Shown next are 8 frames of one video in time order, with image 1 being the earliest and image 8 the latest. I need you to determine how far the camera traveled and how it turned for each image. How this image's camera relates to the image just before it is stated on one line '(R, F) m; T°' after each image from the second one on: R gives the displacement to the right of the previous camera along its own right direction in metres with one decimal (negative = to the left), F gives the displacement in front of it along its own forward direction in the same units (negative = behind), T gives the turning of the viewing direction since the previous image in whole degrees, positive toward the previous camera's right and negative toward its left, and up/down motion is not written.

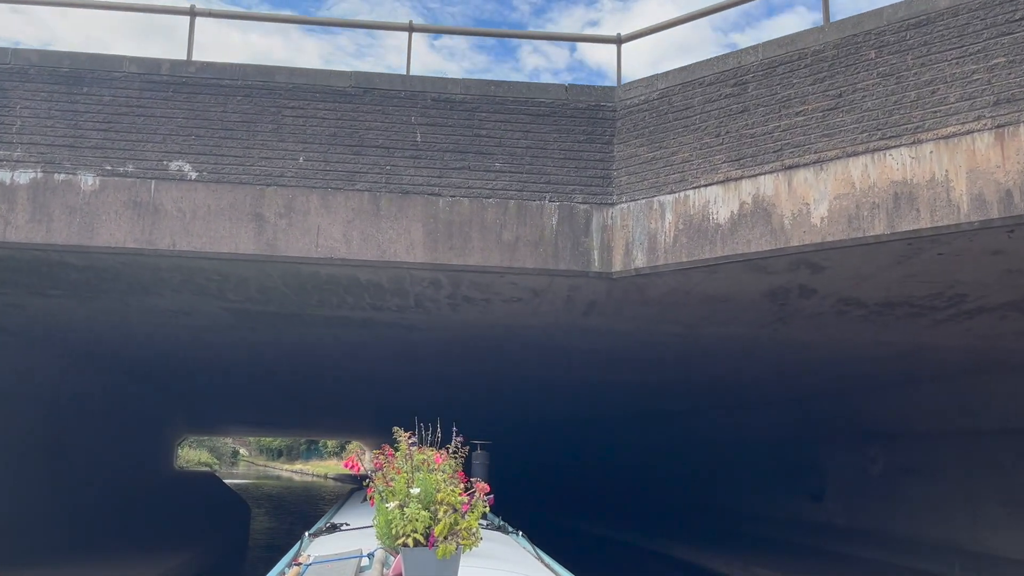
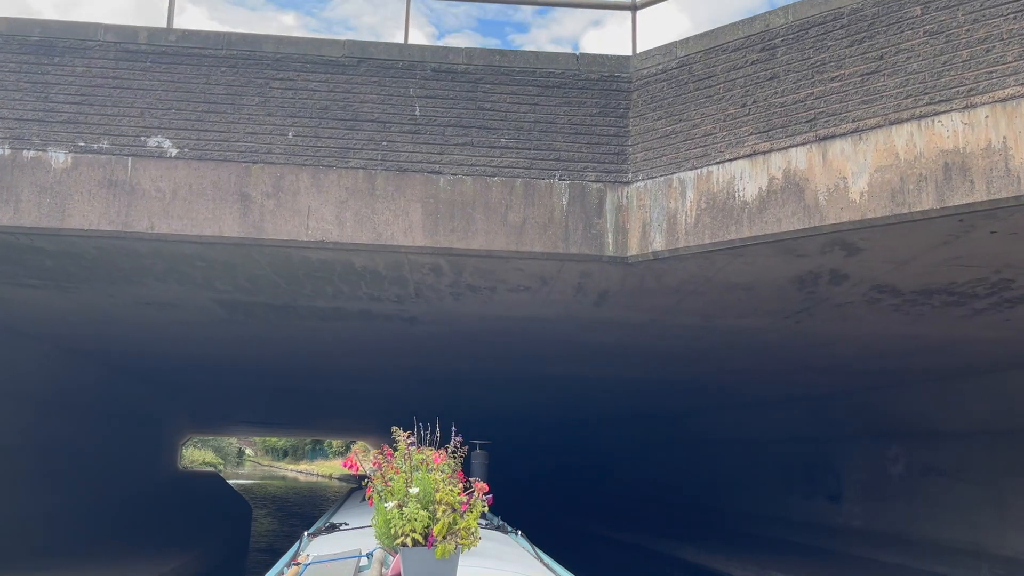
(0.0, +0.7) m; 0°
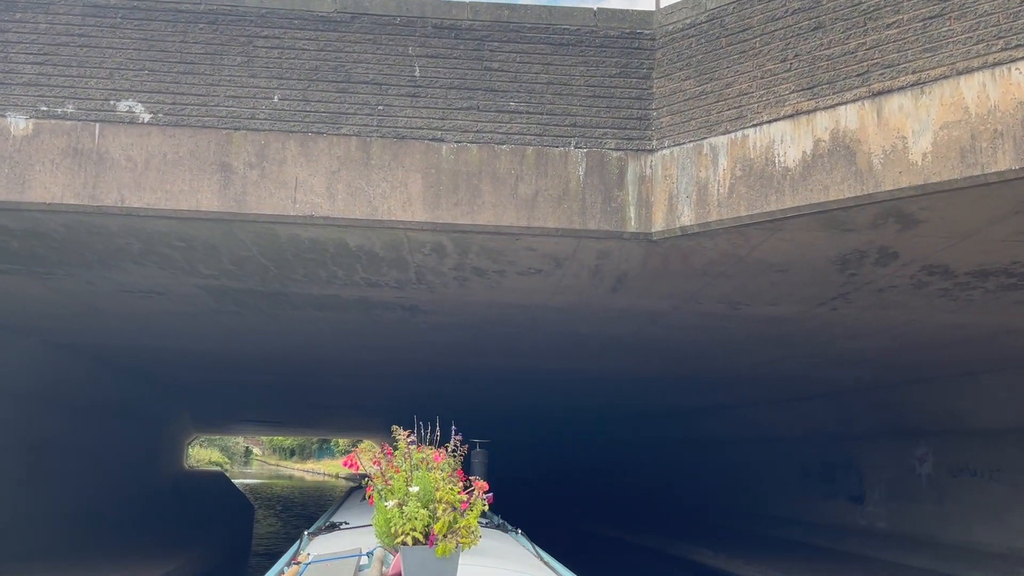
(0.0, +0.8) m; -1°
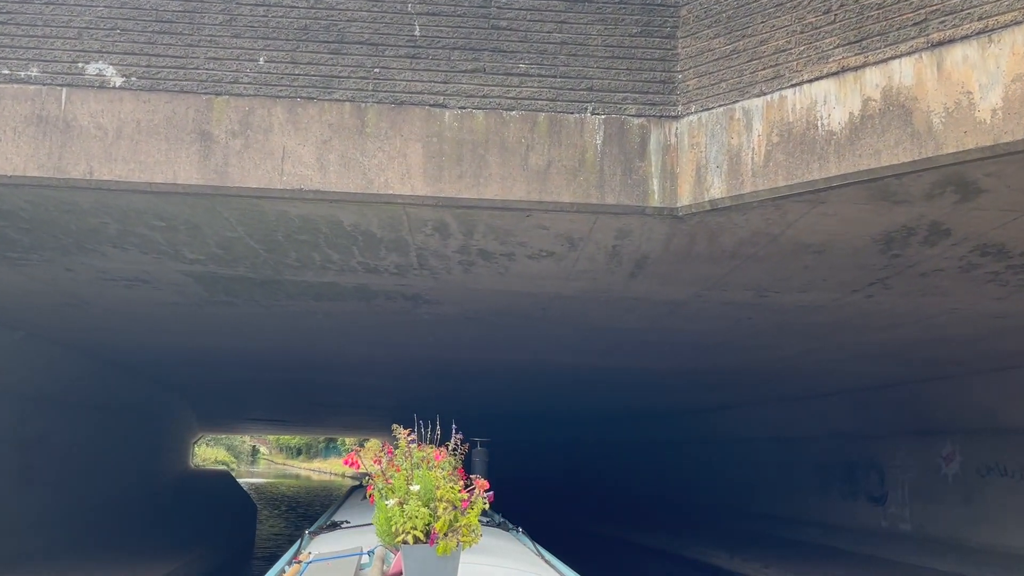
(0.0, +0.7) m; 0°
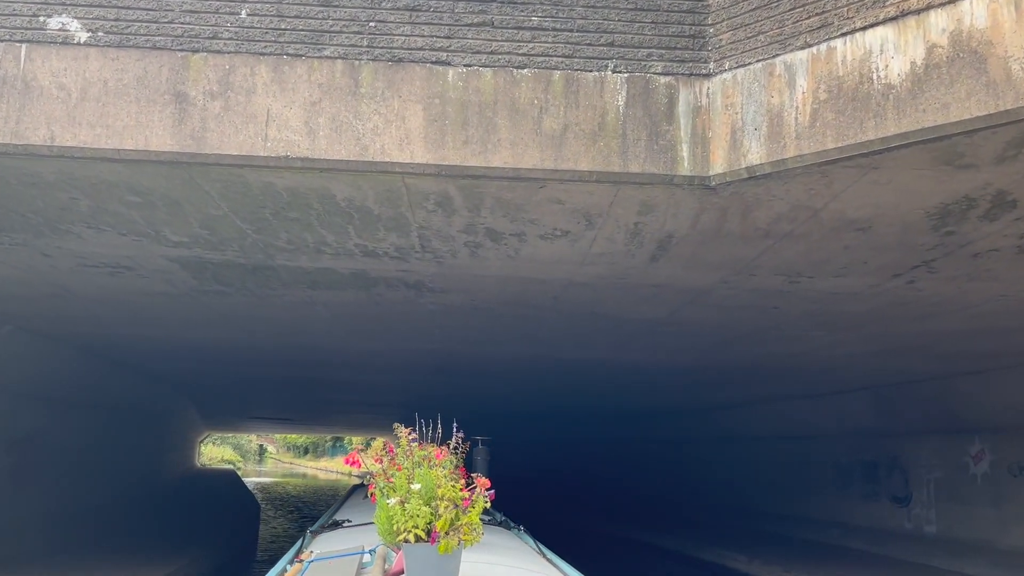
(0.0, +0.7) m; -1°
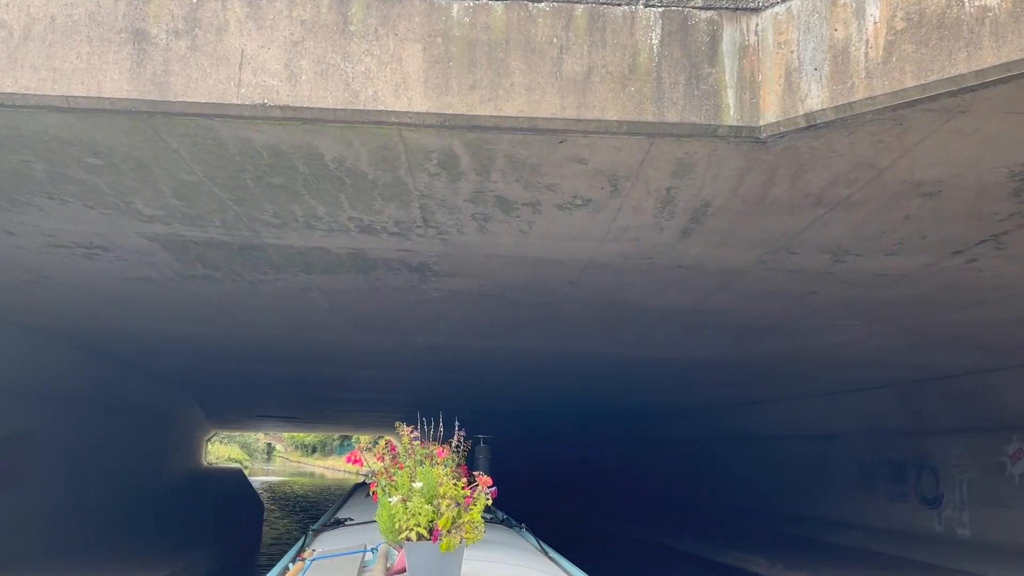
(0.0, +0.8) m; -1°
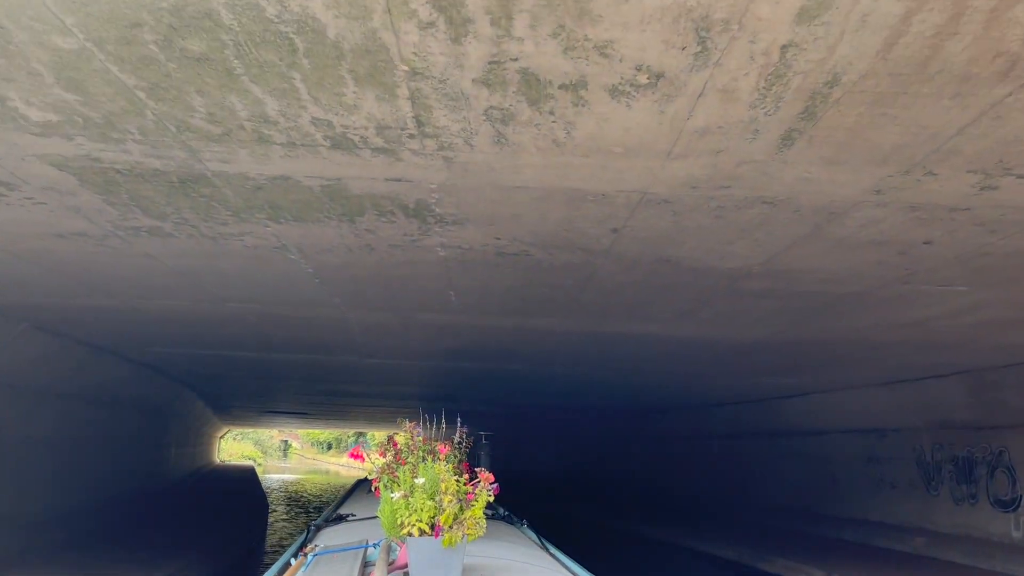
(-0.1, +2.0) m; -1°
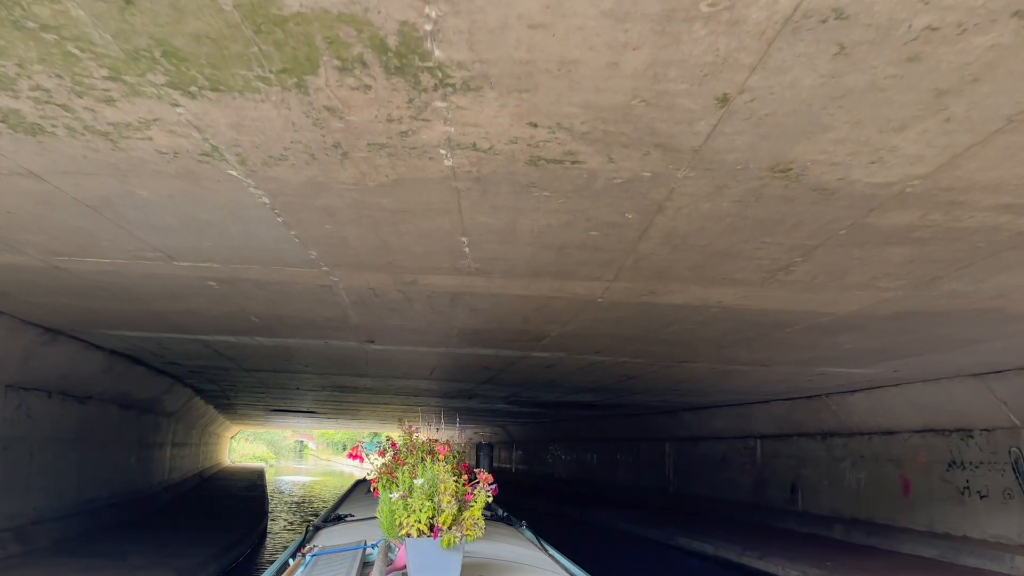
(-0.2, +2.6) m; -1°
